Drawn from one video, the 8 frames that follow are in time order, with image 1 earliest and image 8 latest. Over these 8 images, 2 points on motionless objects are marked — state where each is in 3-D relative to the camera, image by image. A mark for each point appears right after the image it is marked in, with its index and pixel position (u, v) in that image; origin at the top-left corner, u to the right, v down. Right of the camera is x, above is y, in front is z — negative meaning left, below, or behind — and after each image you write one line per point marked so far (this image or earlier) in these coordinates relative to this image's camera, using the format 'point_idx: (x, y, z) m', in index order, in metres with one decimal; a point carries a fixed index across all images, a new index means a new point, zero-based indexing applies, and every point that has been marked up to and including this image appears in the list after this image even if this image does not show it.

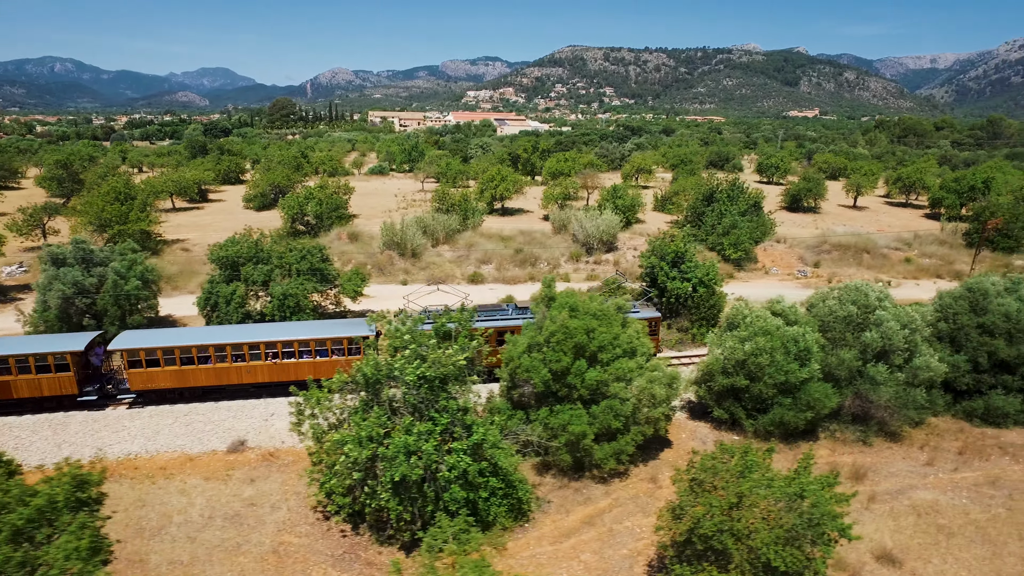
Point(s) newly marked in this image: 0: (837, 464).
0: (+9.4, -5.1, +18.3) m
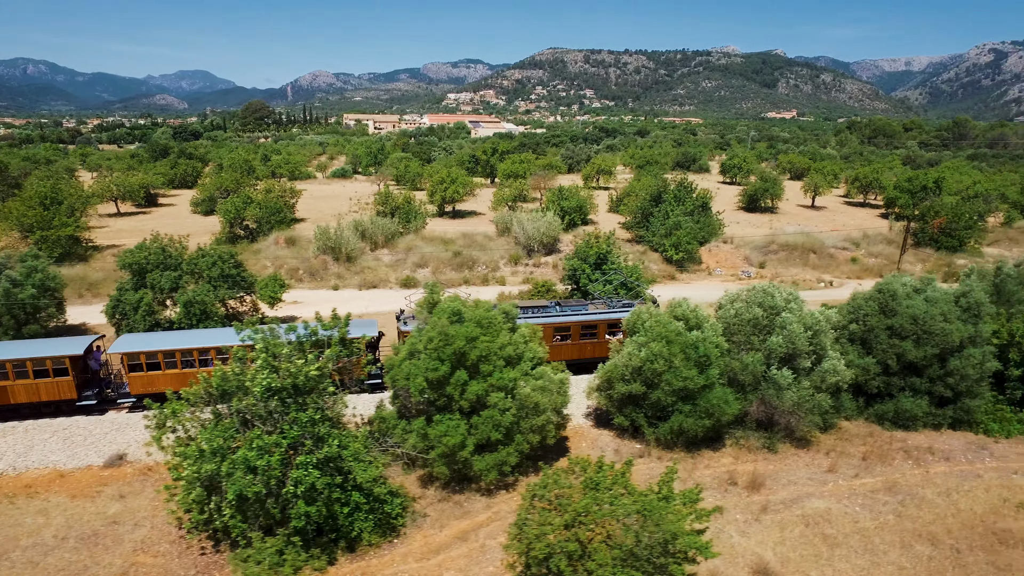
0: (+6.3, -5.2, +17.9) m
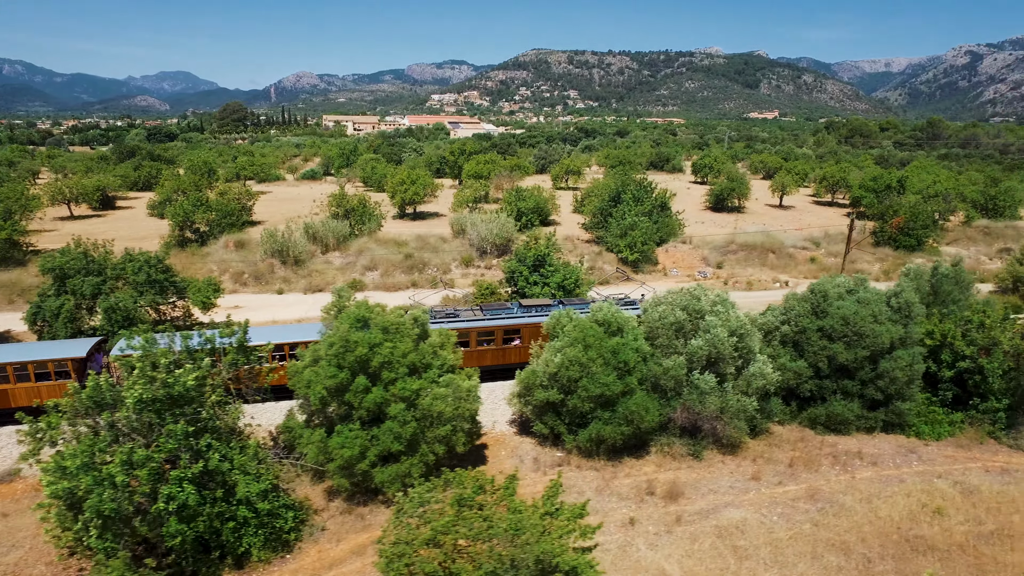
0: (+3.9, -5.2, +17.3) m
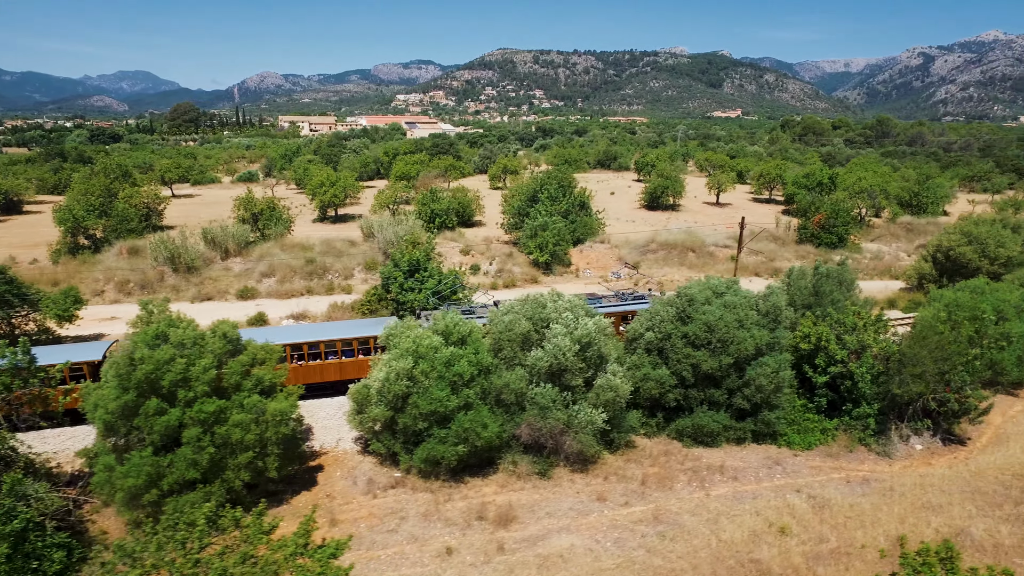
0: (-0.5, -5.4, +16.0) m
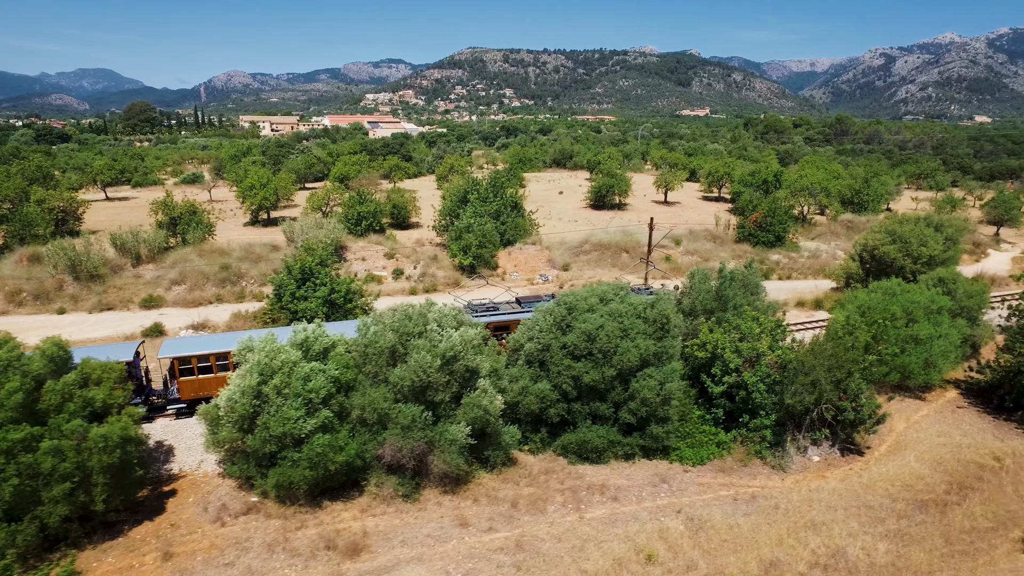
0: (-3.8, -5.7, +14.8) m
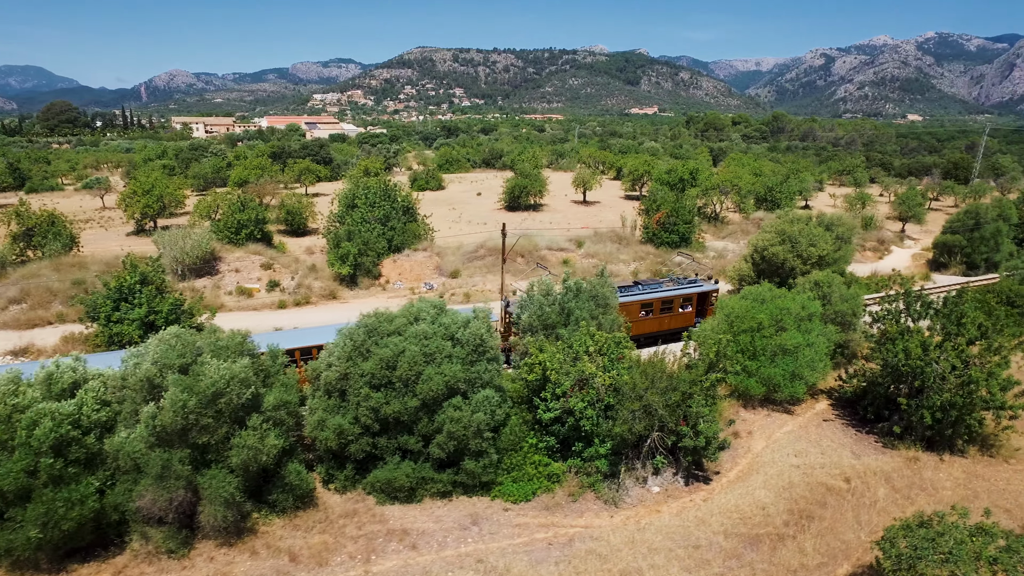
0: (-8.6, -6.3, +12.4) m
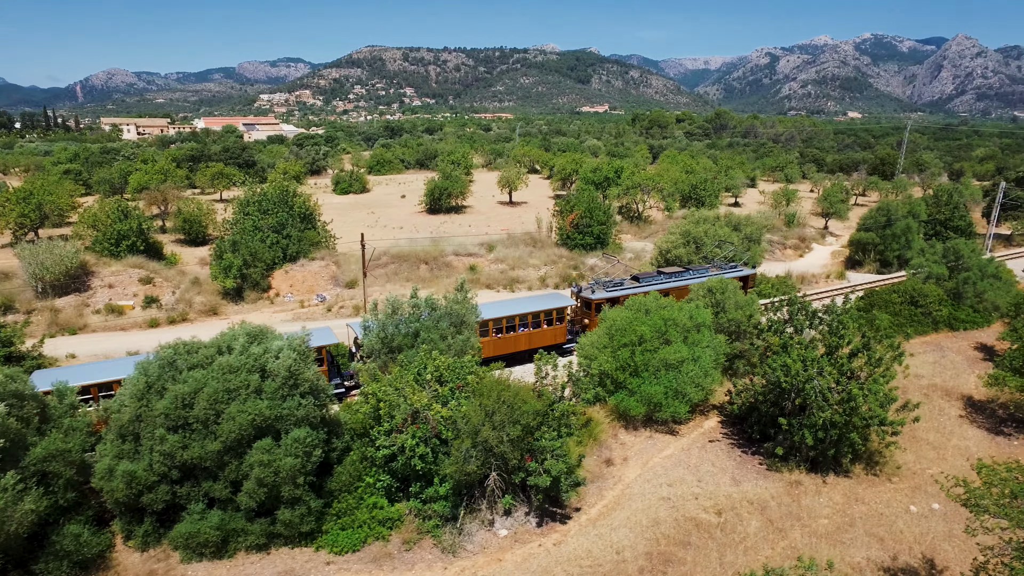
0: (-12.1, -7.0, +9.9) m
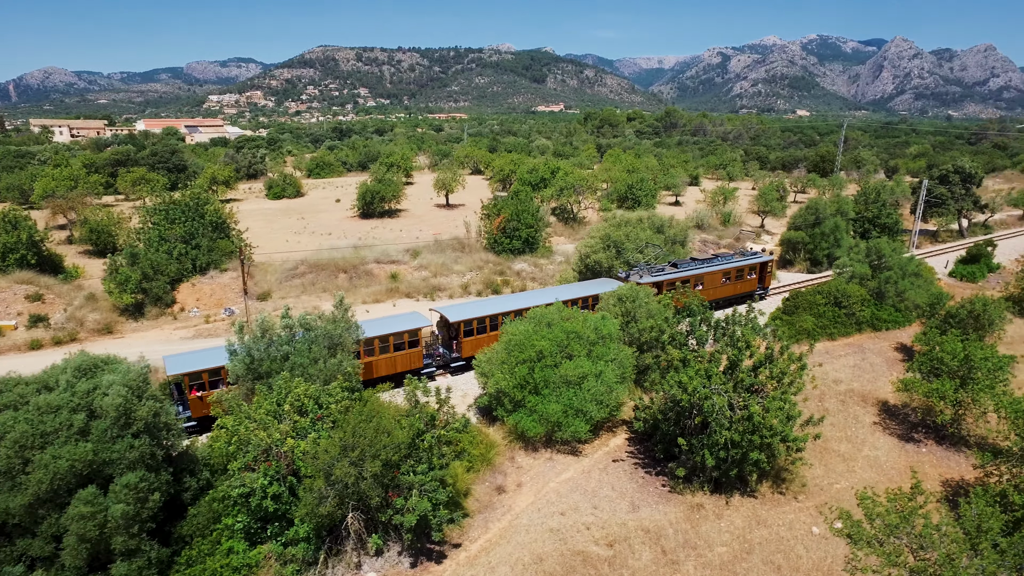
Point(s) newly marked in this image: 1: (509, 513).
0: (-14.5, -7.6, +7.8) m
1: (0.0, -5.3, +15.2) m
